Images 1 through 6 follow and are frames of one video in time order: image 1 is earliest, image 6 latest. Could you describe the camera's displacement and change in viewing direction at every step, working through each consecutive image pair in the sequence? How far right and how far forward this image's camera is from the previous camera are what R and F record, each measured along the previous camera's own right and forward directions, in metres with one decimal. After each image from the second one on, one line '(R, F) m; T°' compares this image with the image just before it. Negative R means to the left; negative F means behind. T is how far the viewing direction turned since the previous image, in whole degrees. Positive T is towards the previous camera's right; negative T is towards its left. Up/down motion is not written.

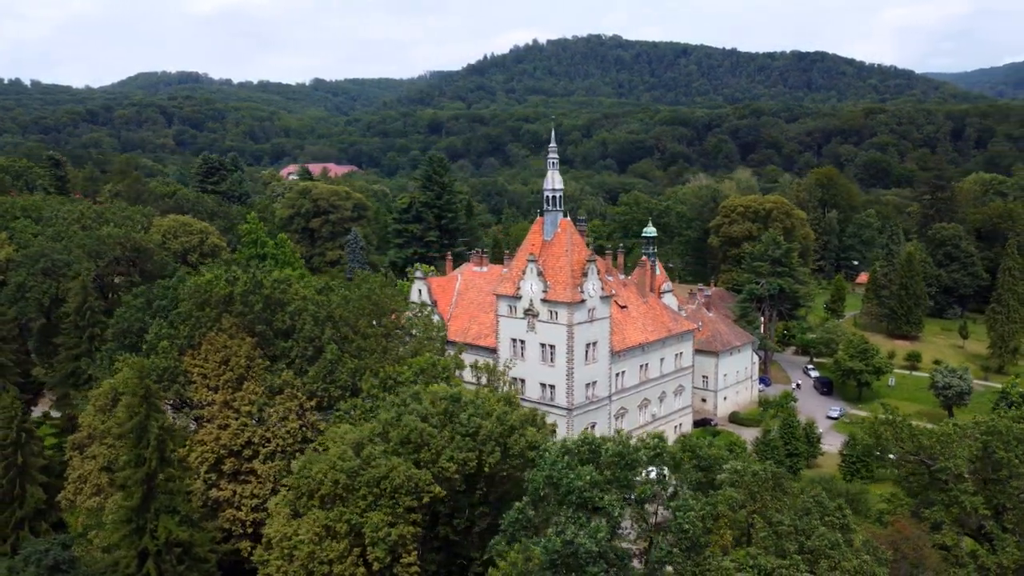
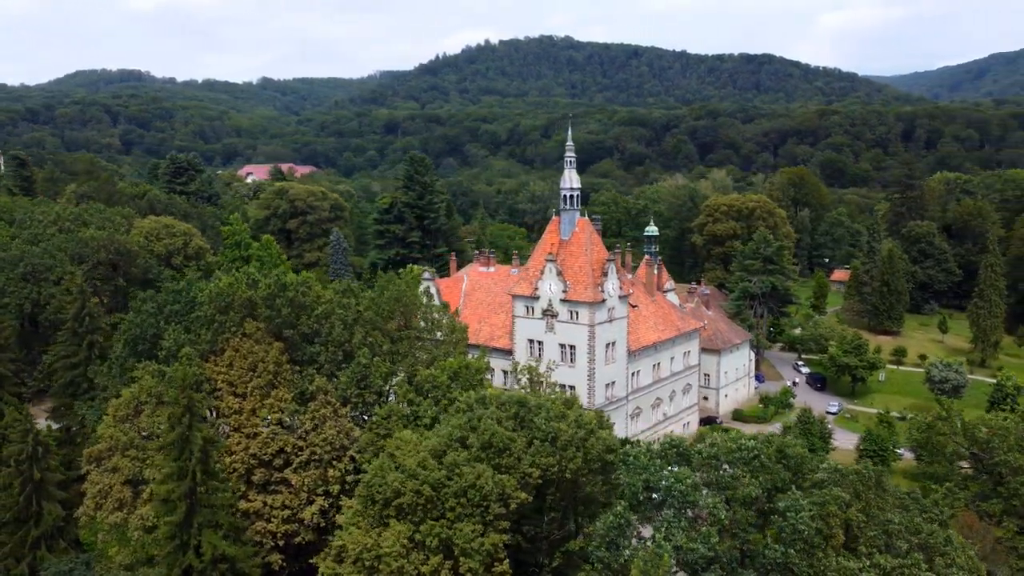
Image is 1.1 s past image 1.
(-3.7, +0.7) m; +4°
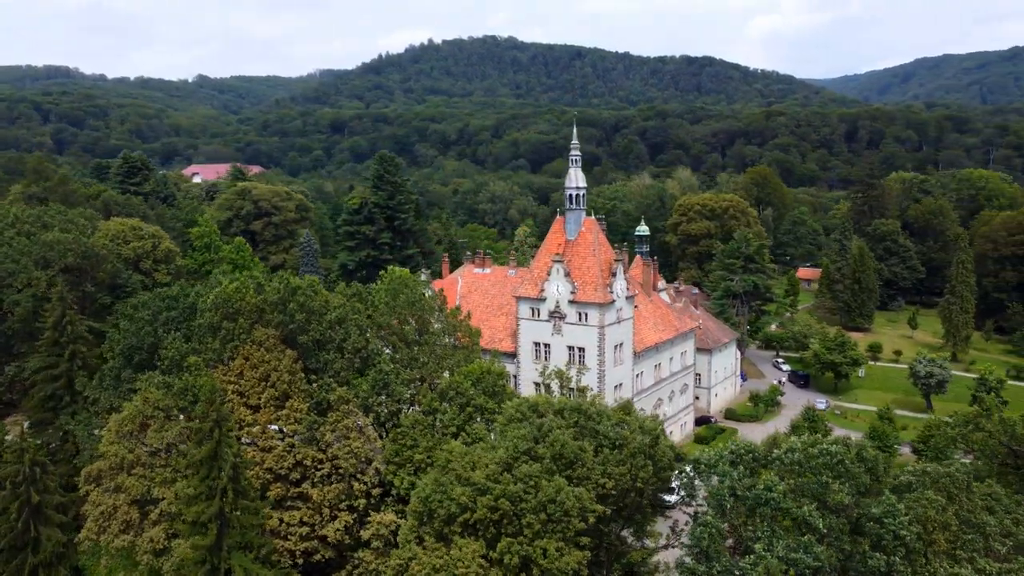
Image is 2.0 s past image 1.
(-3.4, +1.2) m; +4°
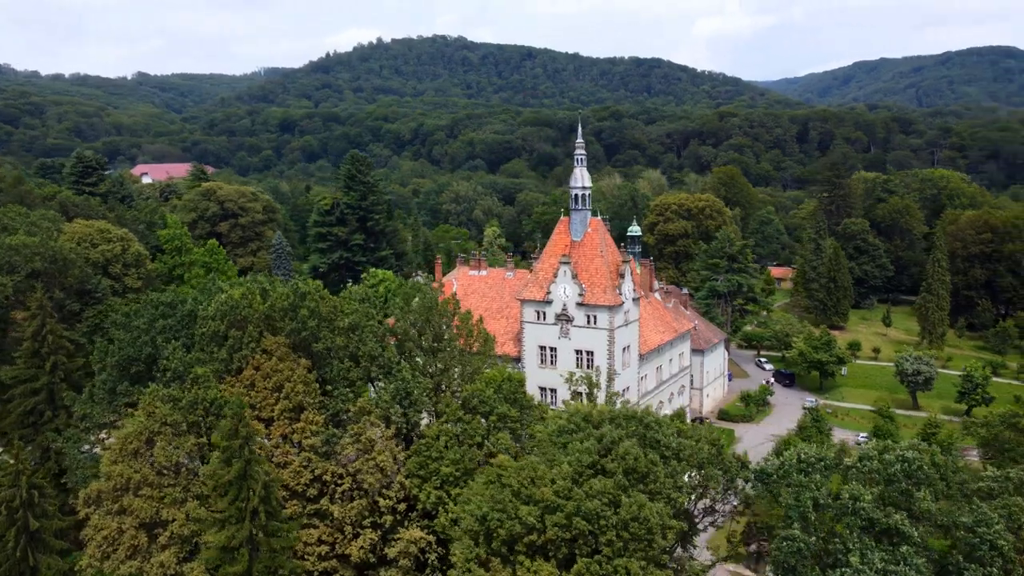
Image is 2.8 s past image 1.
(-3.0, +1.3) m; +4°
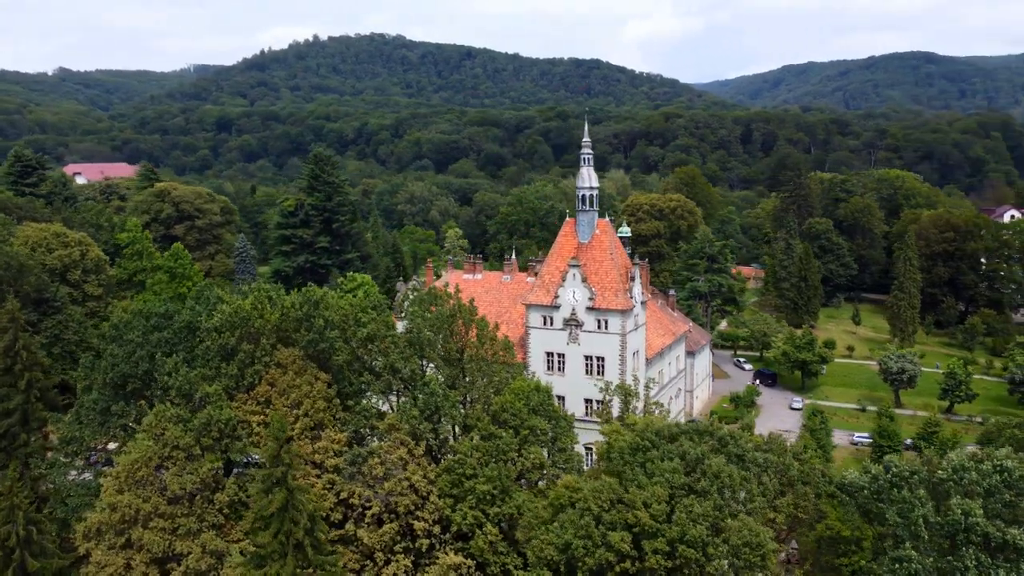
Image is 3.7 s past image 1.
(-3.4, +1.8) m; +4°
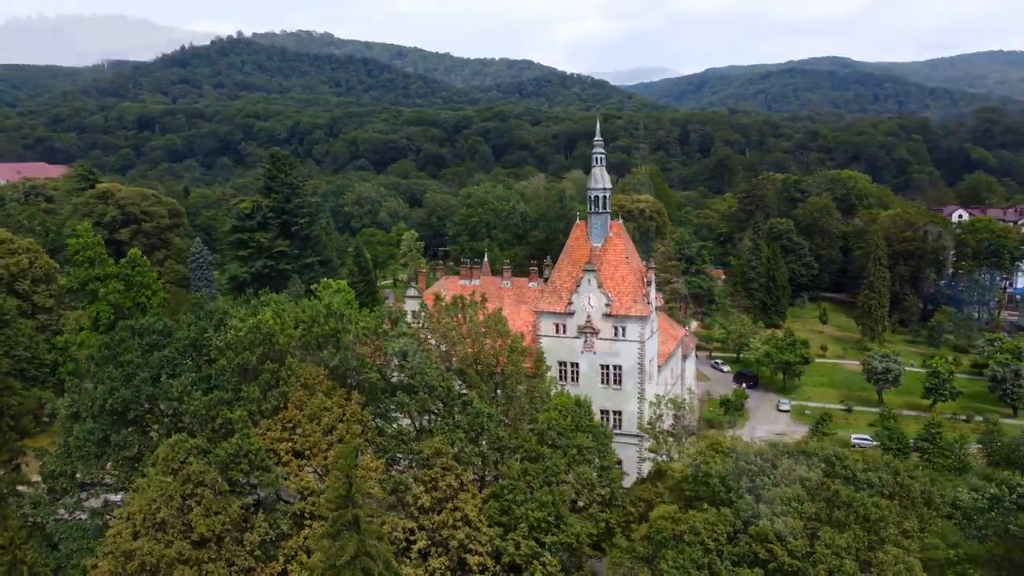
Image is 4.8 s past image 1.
(-3.9, +2.3) m; +5°
